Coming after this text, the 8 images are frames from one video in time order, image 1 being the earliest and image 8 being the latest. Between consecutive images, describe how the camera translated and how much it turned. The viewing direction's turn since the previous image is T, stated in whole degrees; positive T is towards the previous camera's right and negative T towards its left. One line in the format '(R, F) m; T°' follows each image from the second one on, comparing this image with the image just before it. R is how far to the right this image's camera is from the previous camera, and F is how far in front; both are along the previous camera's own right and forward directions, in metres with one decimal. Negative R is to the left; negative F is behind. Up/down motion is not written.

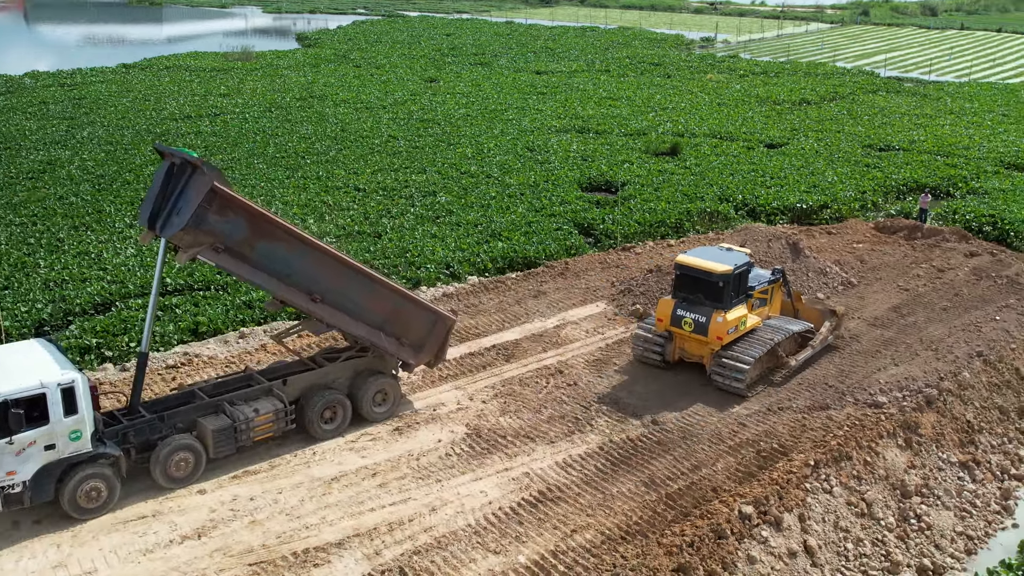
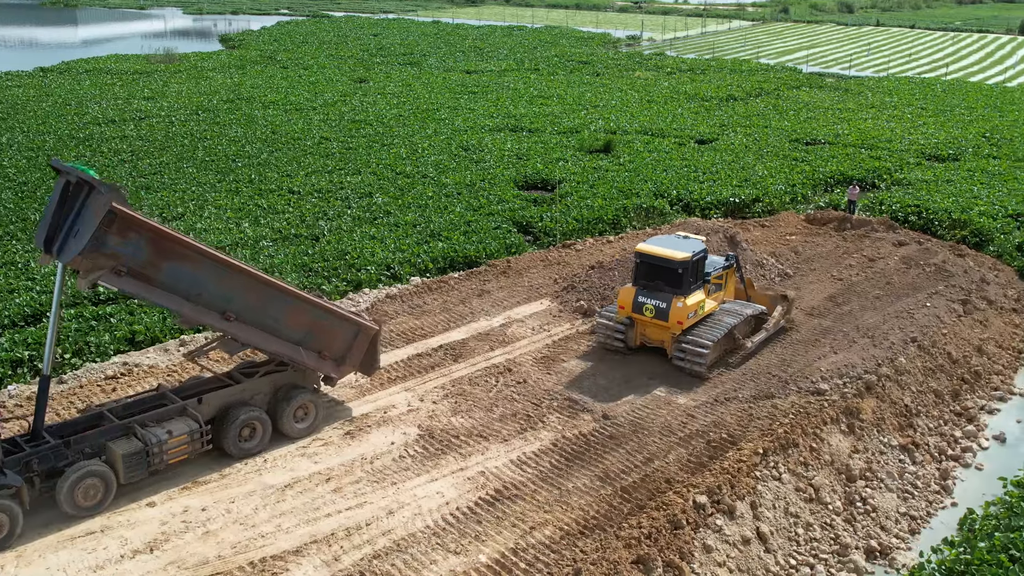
(-0.1, +0.2) m; +4°
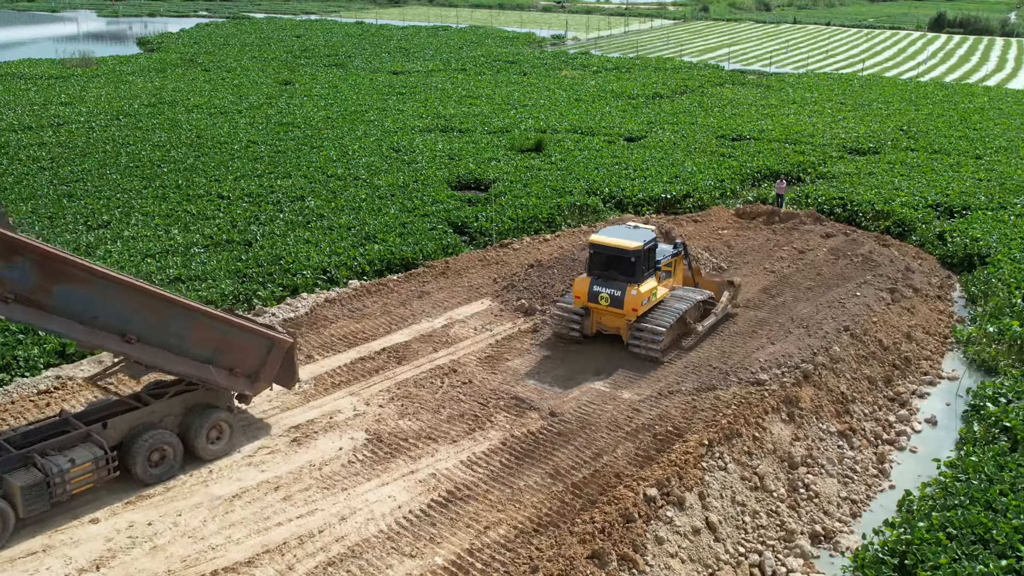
(-0.1, +0.1) m; +5°
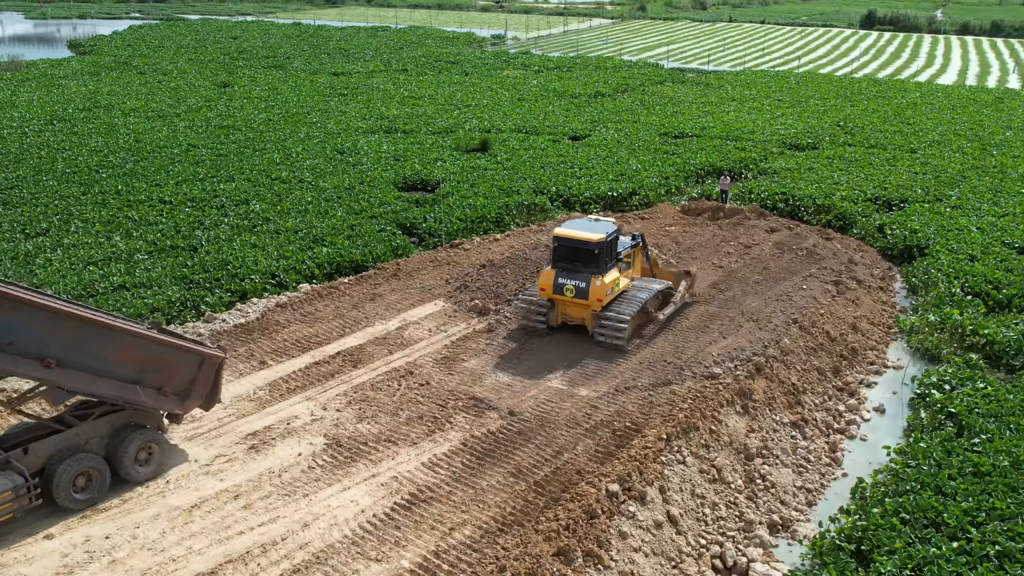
(-0.1, 0.0) m; +4°
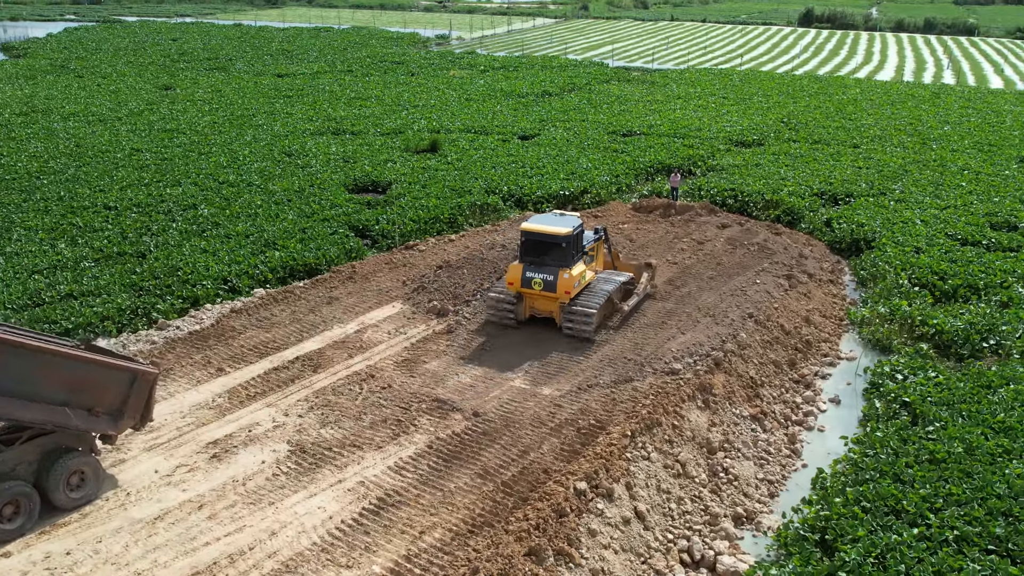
(-0.1, 0.0) m; +4°
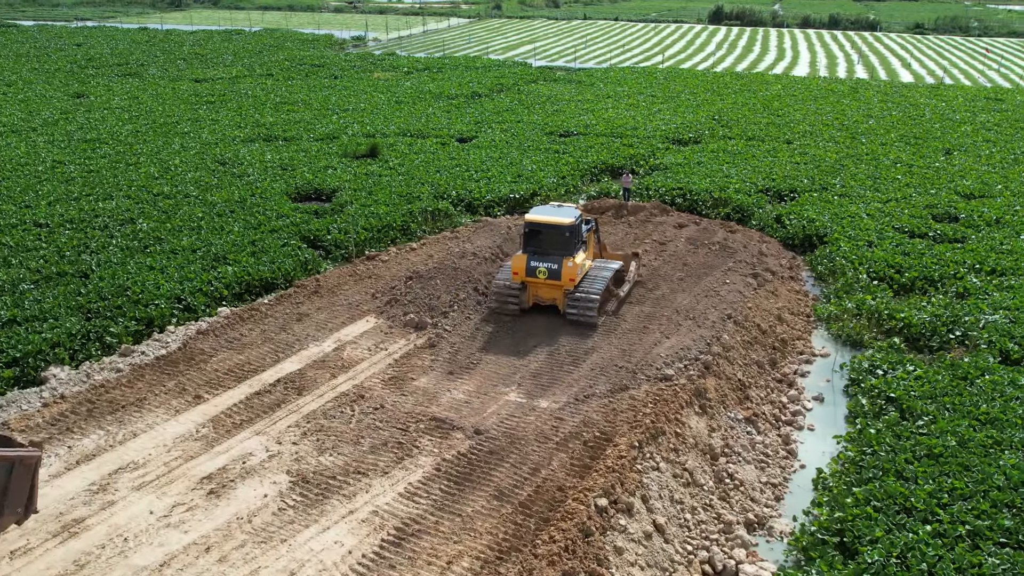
(-0.8, +0.2) m; +5°
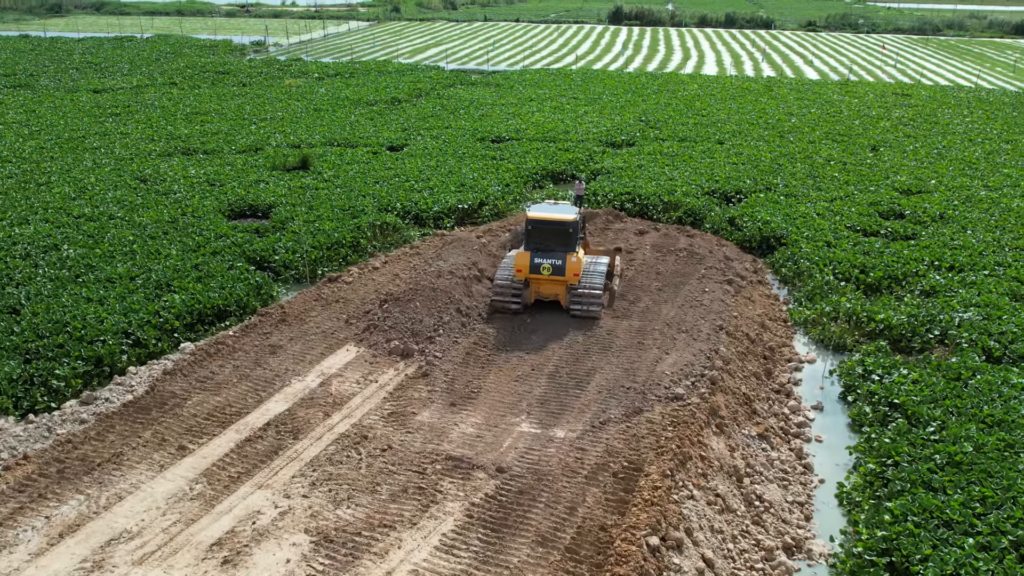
(-1.0, +0.5) m; +5°
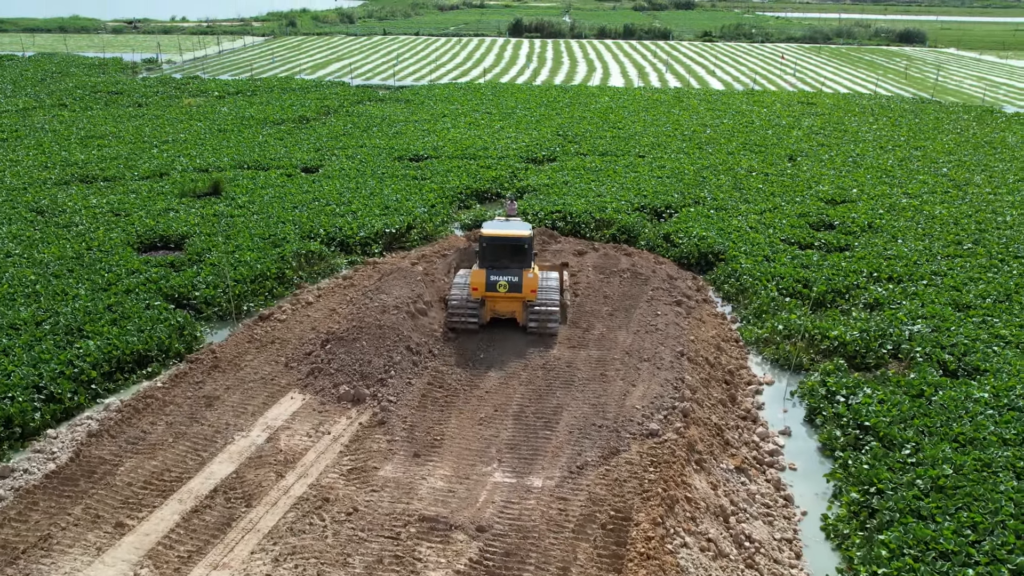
(-0.6, +0.6) m; +6°
